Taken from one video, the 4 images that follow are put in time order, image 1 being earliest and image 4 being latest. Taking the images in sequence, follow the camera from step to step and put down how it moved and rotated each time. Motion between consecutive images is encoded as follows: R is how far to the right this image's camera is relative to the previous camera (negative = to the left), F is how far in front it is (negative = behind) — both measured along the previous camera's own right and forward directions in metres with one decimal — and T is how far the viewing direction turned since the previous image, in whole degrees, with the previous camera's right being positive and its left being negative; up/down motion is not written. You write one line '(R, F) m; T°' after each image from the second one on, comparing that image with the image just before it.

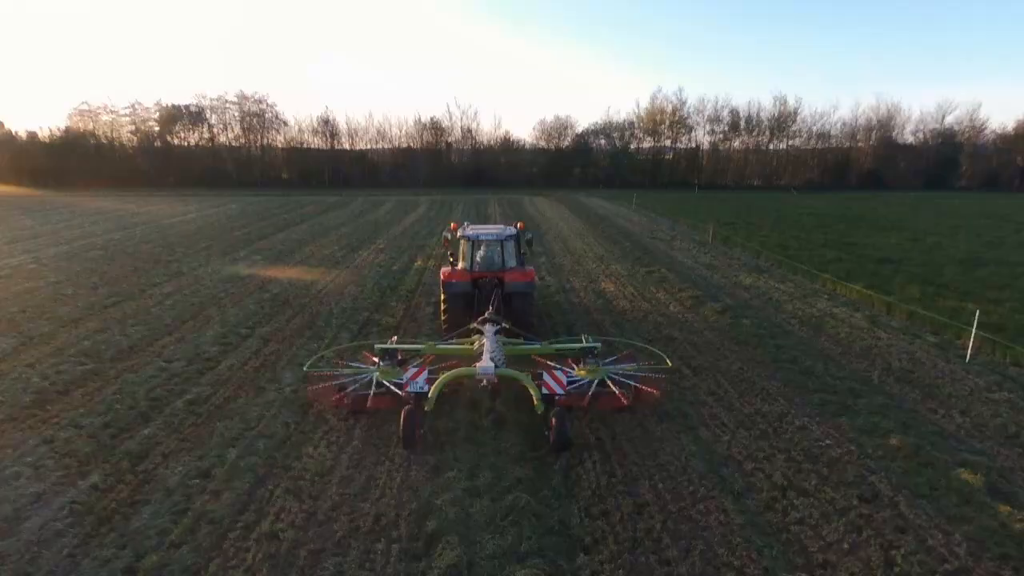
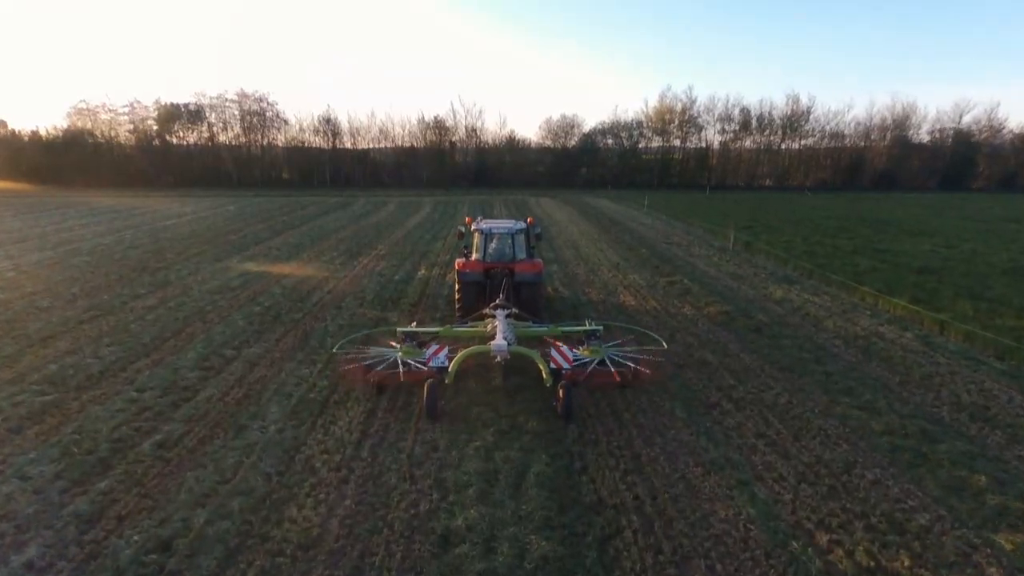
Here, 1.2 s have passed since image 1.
(-0.2, +0.9) m; 0°
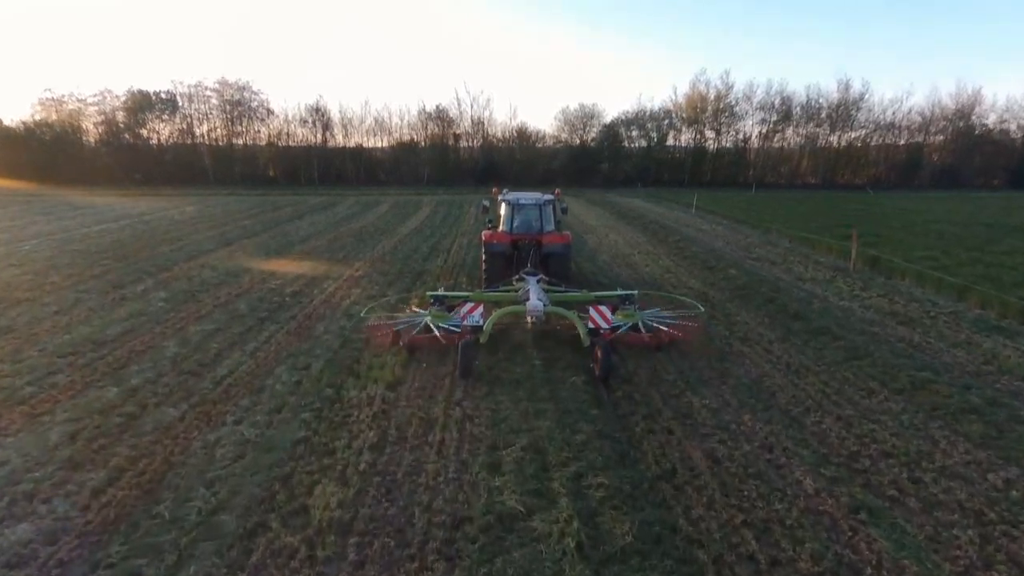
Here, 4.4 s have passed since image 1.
(-0.5, +4.7) m; 0°
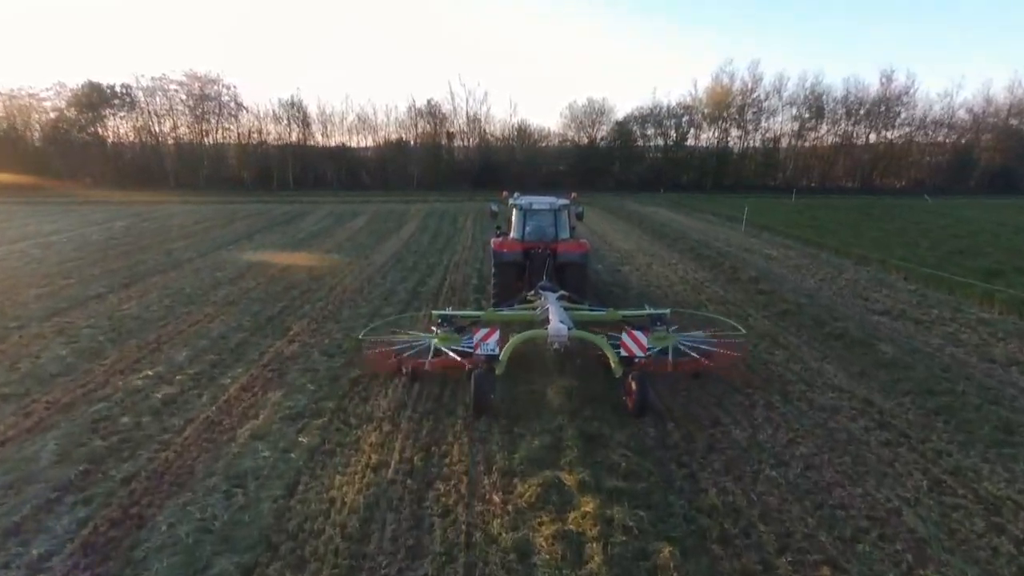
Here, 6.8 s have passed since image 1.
(-0.3, +4.1) m; 0°
